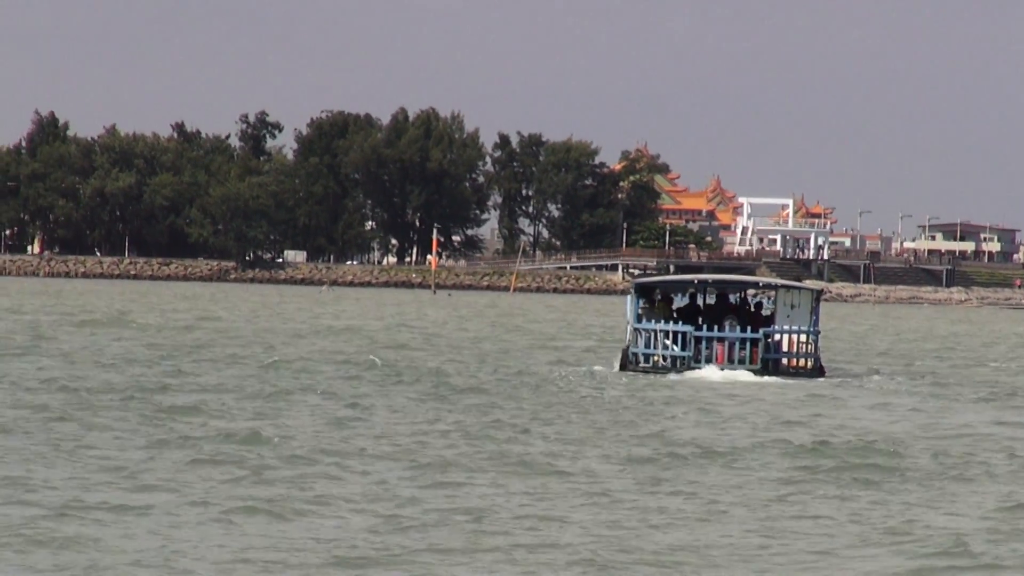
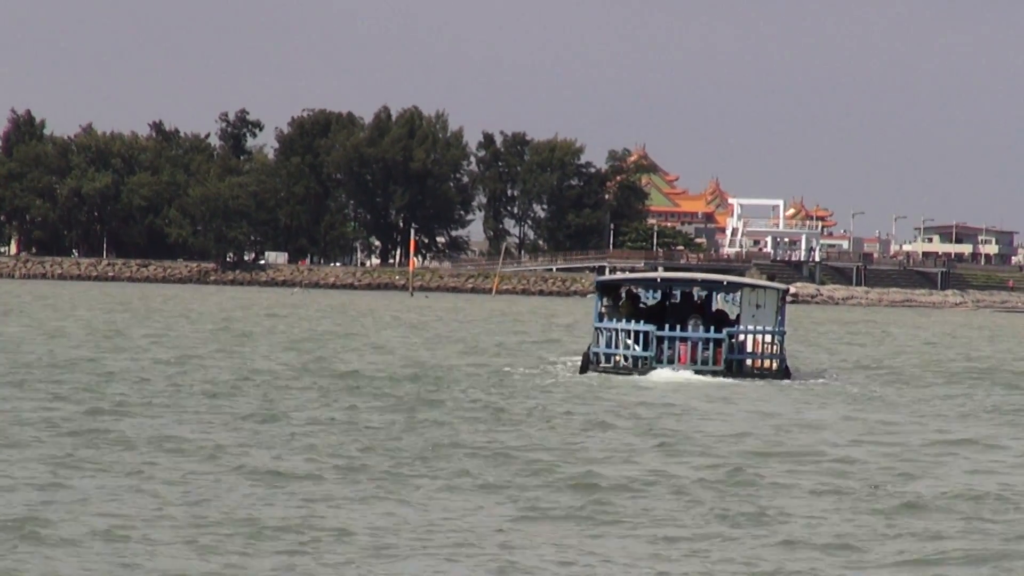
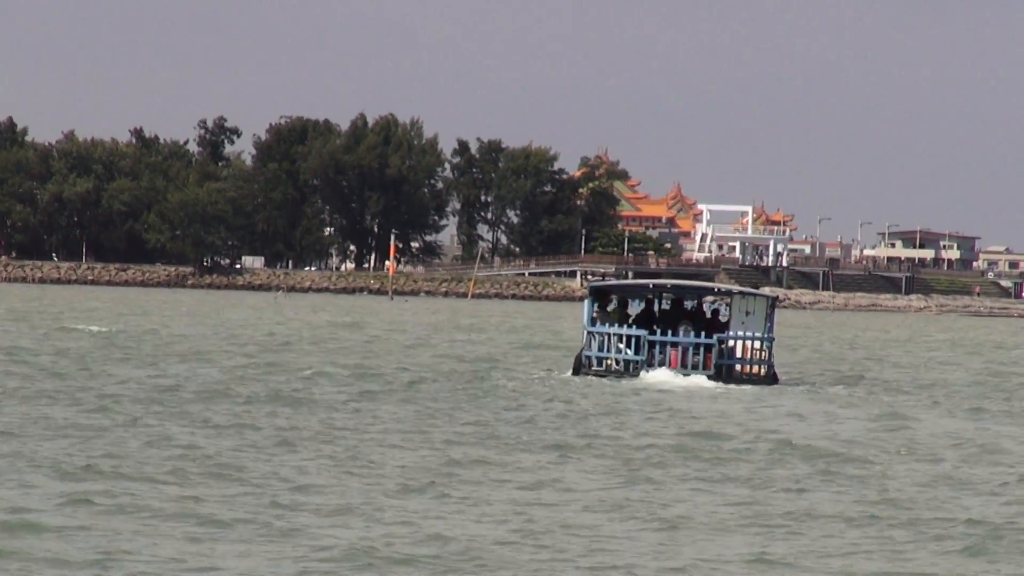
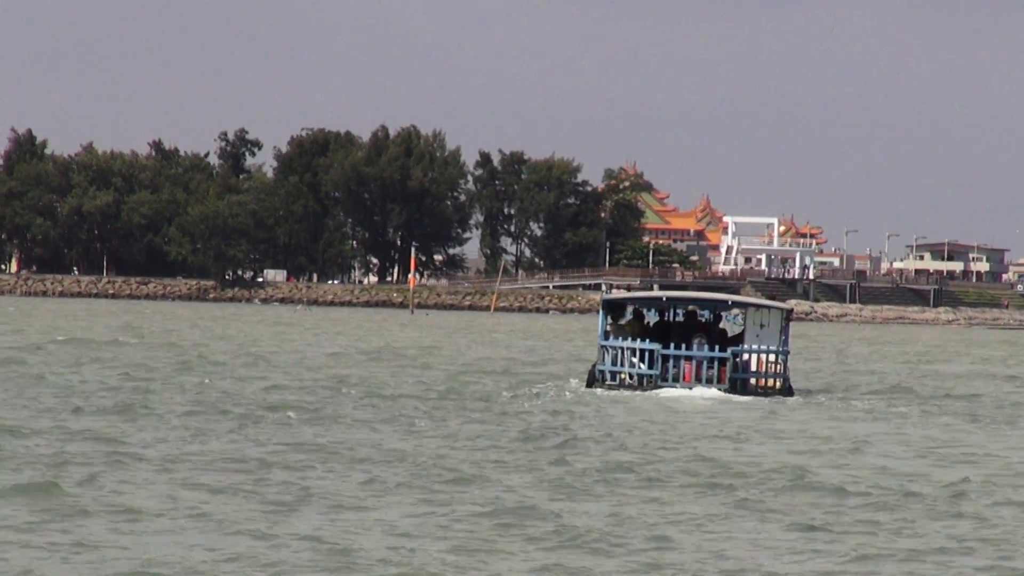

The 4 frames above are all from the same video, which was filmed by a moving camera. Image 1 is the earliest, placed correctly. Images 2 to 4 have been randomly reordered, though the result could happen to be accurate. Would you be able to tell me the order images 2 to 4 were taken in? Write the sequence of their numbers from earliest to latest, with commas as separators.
3, 4, 2
